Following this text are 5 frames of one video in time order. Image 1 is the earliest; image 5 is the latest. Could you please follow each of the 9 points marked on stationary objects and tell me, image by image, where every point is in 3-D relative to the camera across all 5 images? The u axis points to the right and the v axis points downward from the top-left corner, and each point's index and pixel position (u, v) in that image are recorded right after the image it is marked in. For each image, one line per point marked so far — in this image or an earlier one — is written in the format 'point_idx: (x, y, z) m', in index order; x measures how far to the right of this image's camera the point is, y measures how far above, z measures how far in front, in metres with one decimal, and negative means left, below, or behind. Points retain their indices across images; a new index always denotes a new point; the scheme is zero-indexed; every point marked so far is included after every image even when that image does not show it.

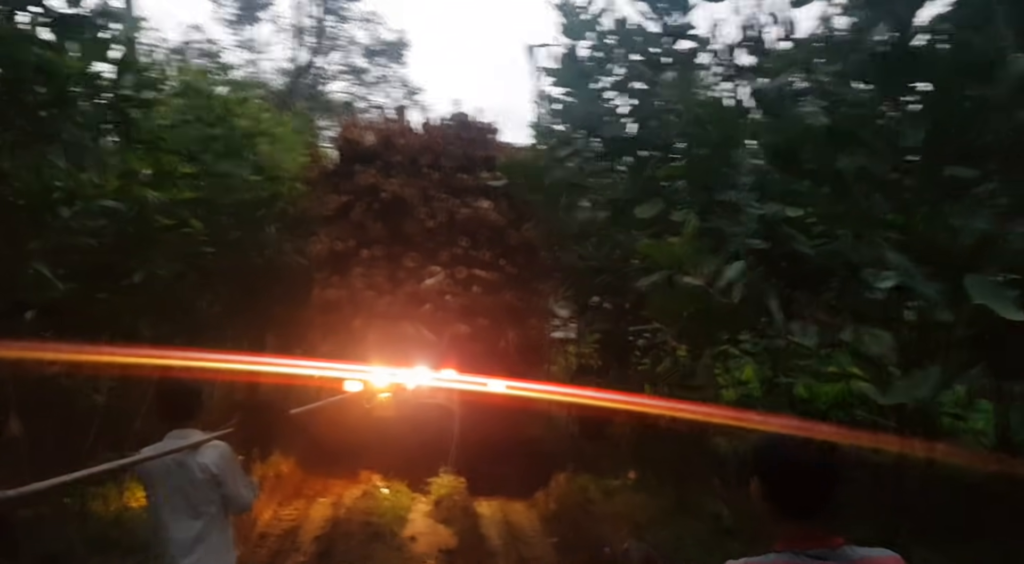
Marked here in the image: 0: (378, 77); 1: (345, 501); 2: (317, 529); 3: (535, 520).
0: (-2.4, +3.6, +15.4) m
1: (-1.3, -1.7, +6.8) m
2: (-1.4, -1.8, +6.1) m
3: (+0.2, -1.7, +6.3) m
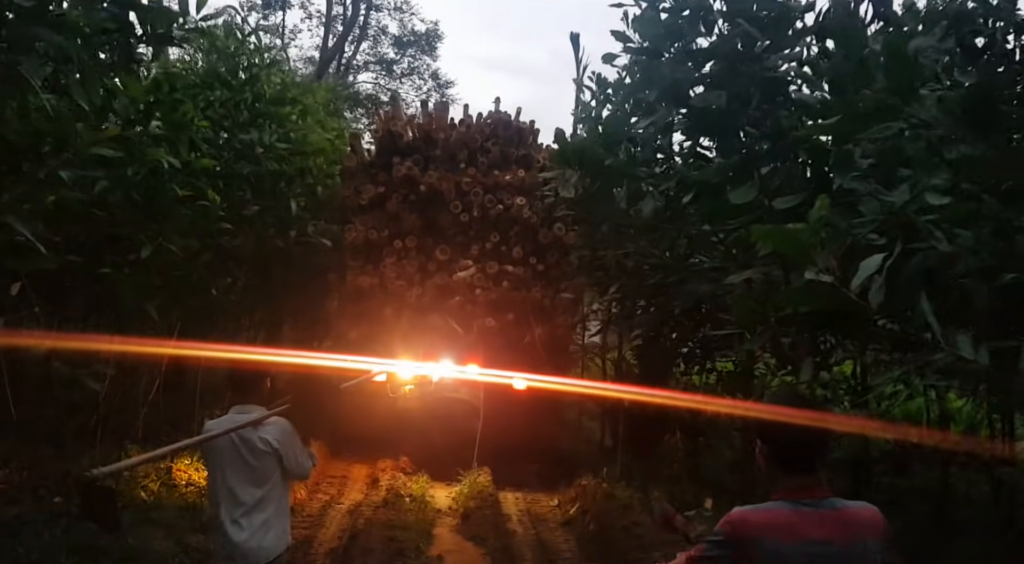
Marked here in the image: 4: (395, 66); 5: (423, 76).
0: (-1.7, +3.7, +14.9) m
1: (-1.1, -1.7, +6.3) m
2: (-1.1, -1.7, +5.5) m
3: (+0.4, -1.7, +5.7) m
4: (-1.9, +3.8, +15.0) m
5: (-1.4, +3.6, +15.0) m
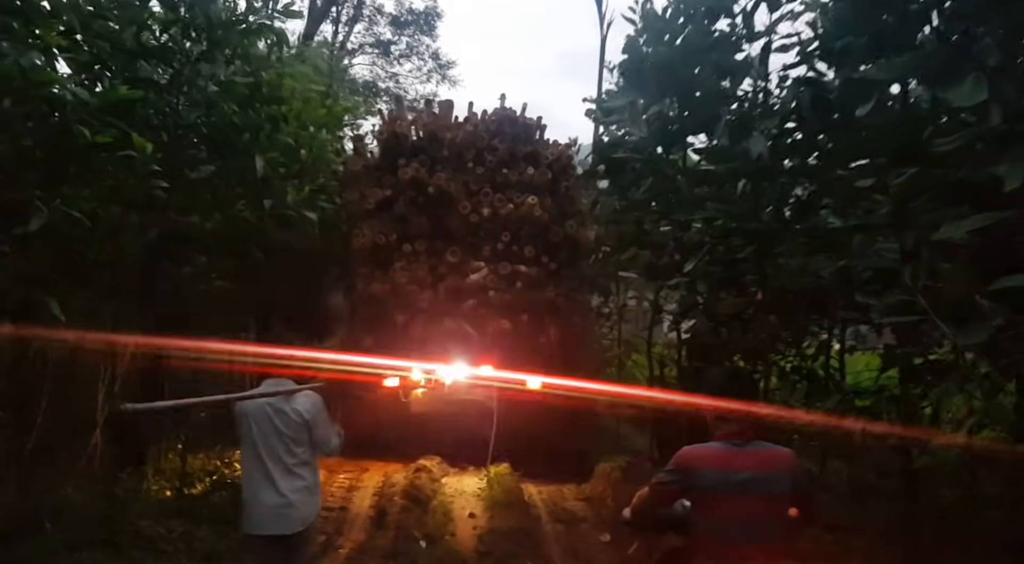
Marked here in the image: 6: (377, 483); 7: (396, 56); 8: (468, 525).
0: (-1.4, +3.8, +13.7) m
1: (-0.8, -1.6, +5.1) m
2: (-0.9, -1.6, +4.3) m
3: (+0.6, -1.6, +4.5) m
4: (-1.6, +3.9, +13.8) m
5: (-1.1, +3.7, +13.8) m
6: (-1.2, -1.8, +7.5) m
7: (-1.6, +3.7, +13.7) m
8: (-0.3, -1.7, +6.0) m
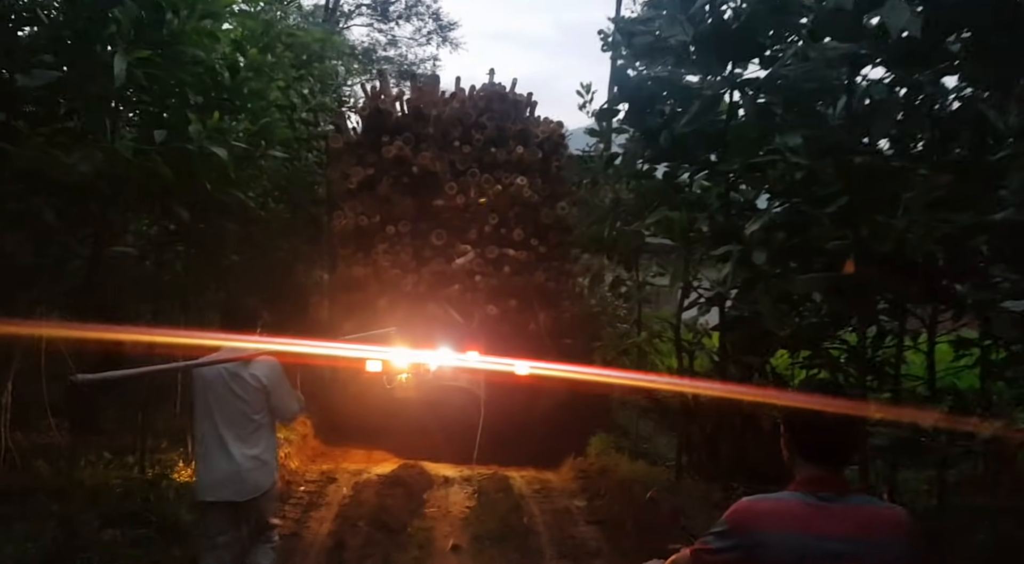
0: (-1.6, +4.1, +12.8) m
1: (-0.9, -1.5, +4.2) m
2: (-1.0, -1.6, +3.5) m
3: (+0.6, -1.6, +3.7) m
4: (-1.8, +4.1, +12.8) m
5: (-1.3, +4.0, +12.8) m
6: (-1.3, -1.7, +6.6) m
7: (-1.8, +4.0, +12.7) m
8: (-0.4, -1.7, +5.2) m
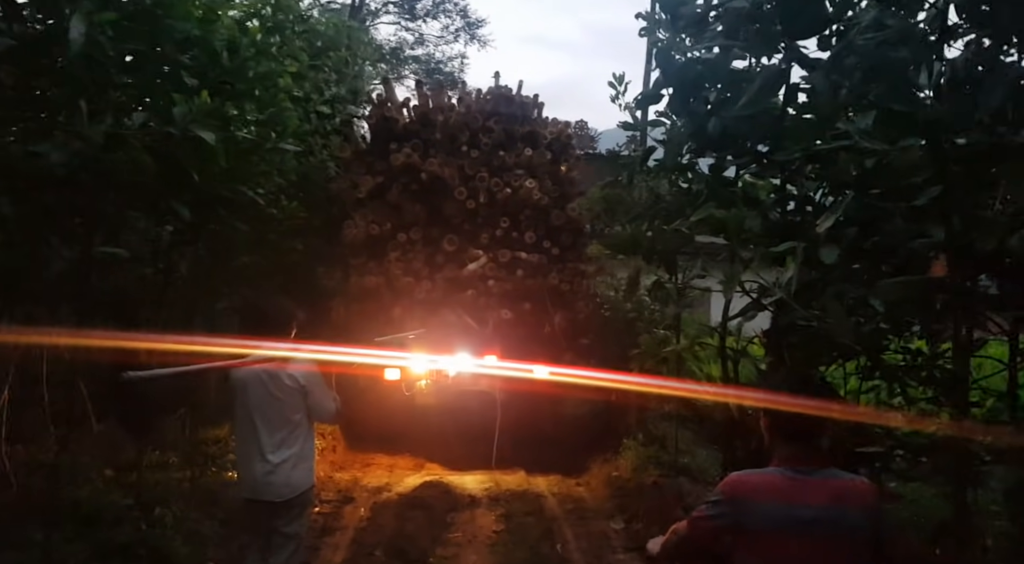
0: (-1.5, +3.9, +12.4) m
1: (-0.7, -1.6, +3.9) m
2: (-0.7, -1.6, +3.1) m
3: (+0.8, -1.6, +3.3) m
4: (-1.7, +4.0, +12.5) m
5: (-1.2, +3.8, +12.5) m
6: (-1.0, -1.8, +6.3) m
7: (-1.6, +3.8, +12.4) m
8: (-0.1, -1.7, +4.8) m
